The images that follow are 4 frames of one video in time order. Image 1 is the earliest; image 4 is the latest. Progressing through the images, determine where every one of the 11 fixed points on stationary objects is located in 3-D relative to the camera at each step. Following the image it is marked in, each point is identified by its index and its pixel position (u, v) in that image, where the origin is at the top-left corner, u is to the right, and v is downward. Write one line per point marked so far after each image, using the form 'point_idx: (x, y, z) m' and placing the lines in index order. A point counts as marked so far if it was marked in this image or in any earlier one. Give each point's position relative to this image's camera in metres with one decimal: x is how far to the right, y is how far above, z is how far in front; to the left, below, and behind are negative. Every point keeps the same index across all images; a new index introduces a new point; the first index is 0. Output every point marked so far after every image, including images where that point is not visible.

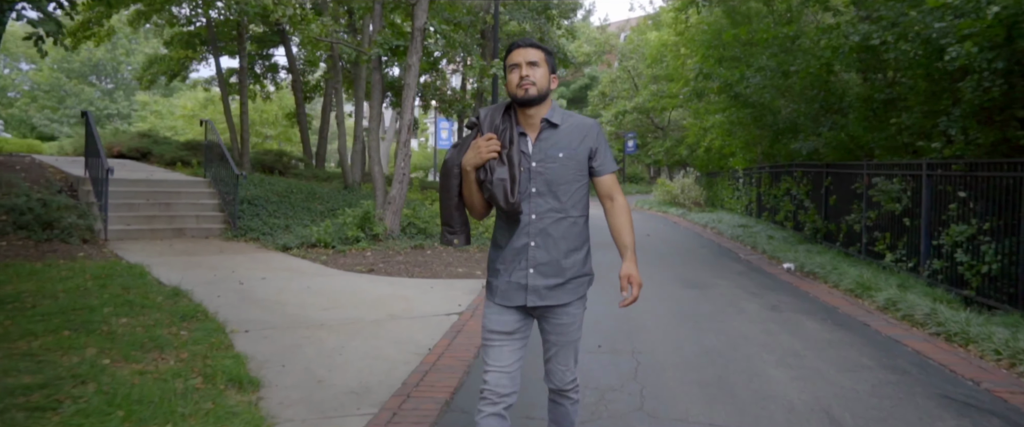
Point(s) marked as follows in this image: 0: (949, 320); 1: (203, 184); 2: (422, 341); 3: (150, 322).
0: (+4.2, -1.0, +5.6) m
1: (-6.5, +0.6, +12.3) m
2: (-0.8, -1.1, +5.2) m
3: (-3.1, -0.9, +5.1) m
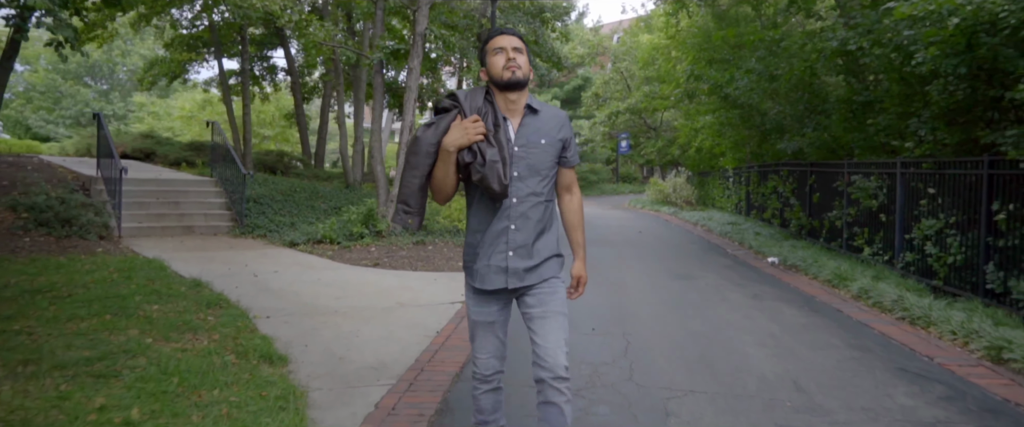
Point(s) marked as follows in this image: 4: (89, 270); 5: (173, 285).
0: (+4.2, -1.0, +6.1) m
1: (-6.5, +0.6, +12.7) m
2: (-0.8, -1.1, +5.6) m
3: (-3.1, -0.9, +5.5) m
4: (-5.1, -0.7, +7.1) m
5: (-3.8, -0.8, +6.5) m
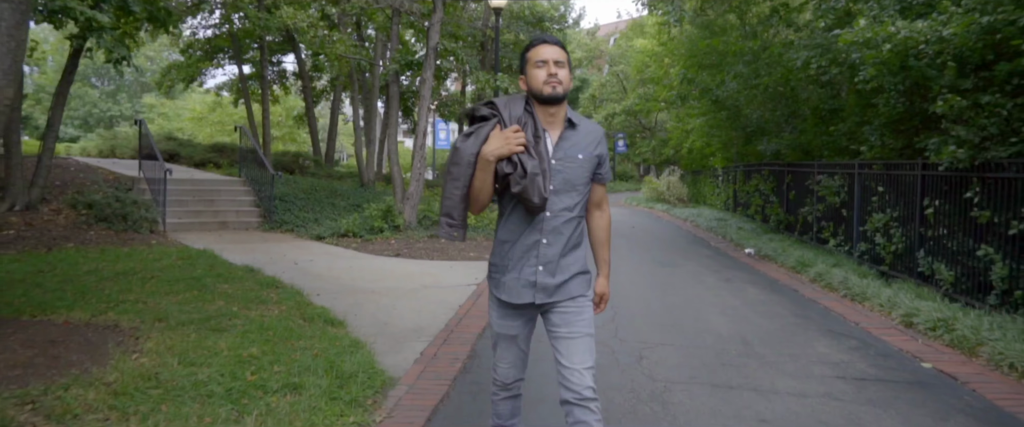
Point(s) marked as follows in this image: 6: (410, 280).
0: (+4.3, -0.9, +7.3) m
1: (-6.5, +0.7, +13.9) m
2: (-0.7, -1.0, +6.8) m
3: (-3.0, -0.8, +6.7) m
4: (-5.0, -0.6, +8.2) m
5: (-3.7, -0.7, +7.7) m
6: (-1.4, -0.9, +8.1) m
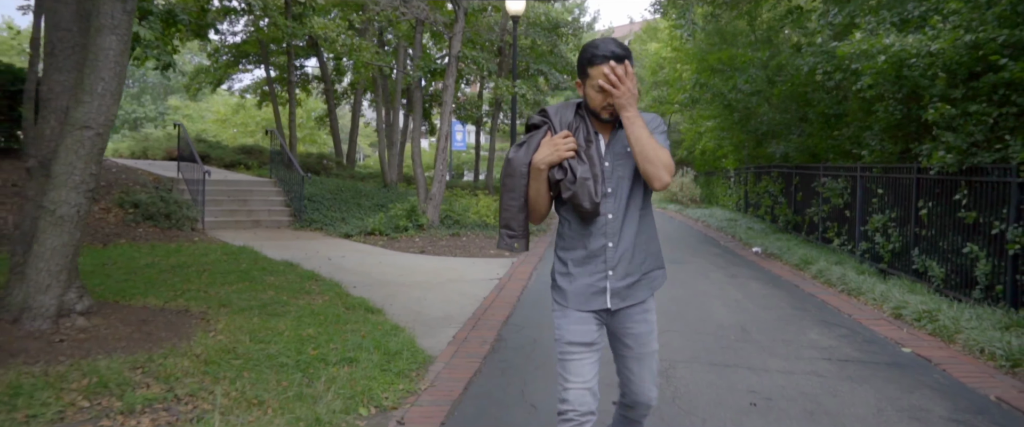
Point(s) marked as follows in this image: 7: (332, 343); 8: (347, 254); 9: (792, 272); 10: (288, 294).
0: (+4.5, -0.9, +7.8) m
1: (-6.1, +0.7, +14.6) m
2: (-0.4, -1.0, +7.4) m
3: (-2.8, -0.8, +7.4) m
4: (-4.7, -0.6, +8.9) m
5: (-3.4, -0.7, +8.4) m
6: (-1.1, -0.9, +8.7) m
7: (-1.4, -1.0, +4.7) m
8: (-2.9, -0.7, +10.1) m
9: (+4.5, -0.9, +9.4) m
10: (-2.5, -0.9, +6.5) m
